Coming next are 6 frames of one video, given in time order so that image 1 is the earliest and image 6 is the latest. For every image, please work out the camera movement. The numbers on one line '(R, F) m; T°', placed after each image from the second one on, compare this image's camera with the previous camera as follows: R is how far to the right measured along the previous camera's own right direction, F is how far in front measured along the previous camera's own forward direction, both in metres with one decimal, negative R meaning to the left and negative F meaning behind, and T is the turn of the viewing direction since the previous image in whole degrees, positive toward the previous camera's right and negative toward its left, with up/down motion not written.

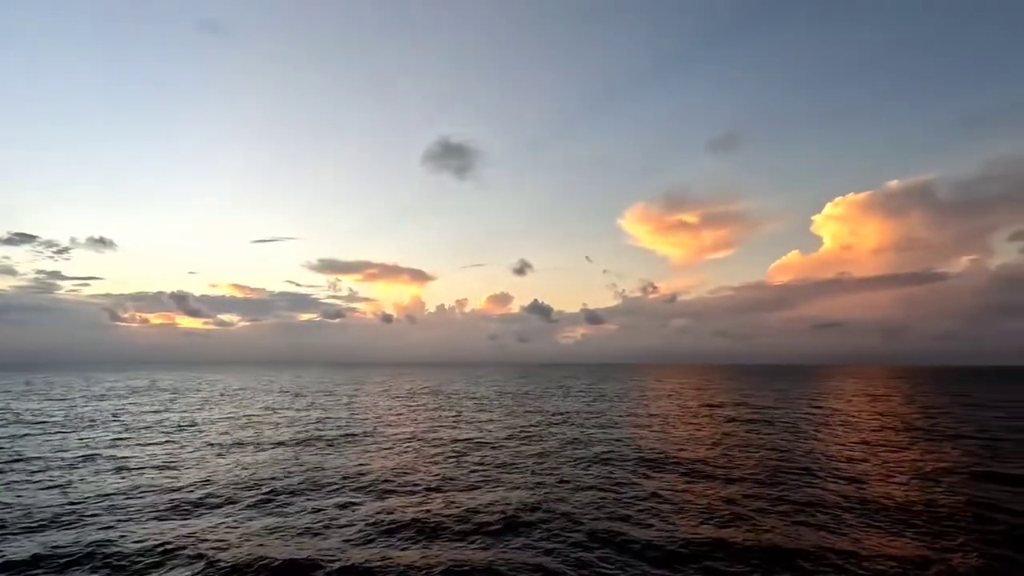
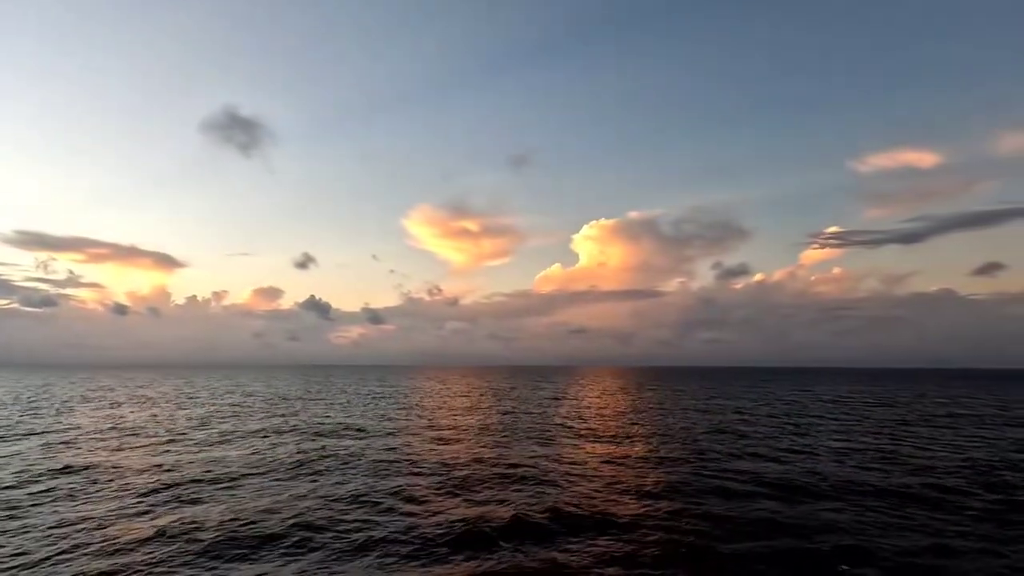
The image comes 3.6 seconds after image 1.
(-8.2, -0.3) m; +24°
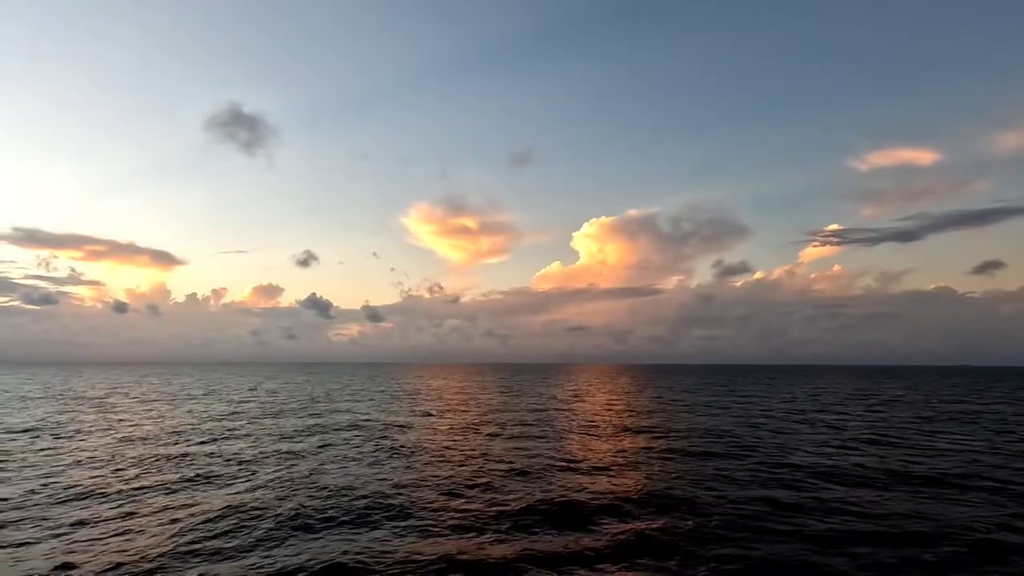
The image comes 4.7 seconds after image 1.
(-2.7, -0.6) m; 0°
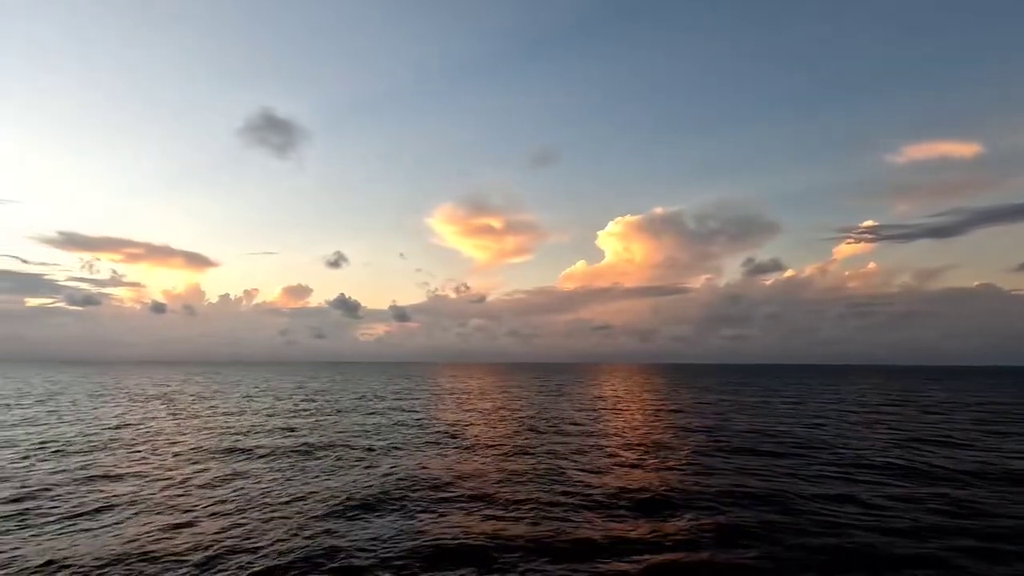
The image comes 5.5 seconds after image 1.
(-2.6, -0.1) m; -3°
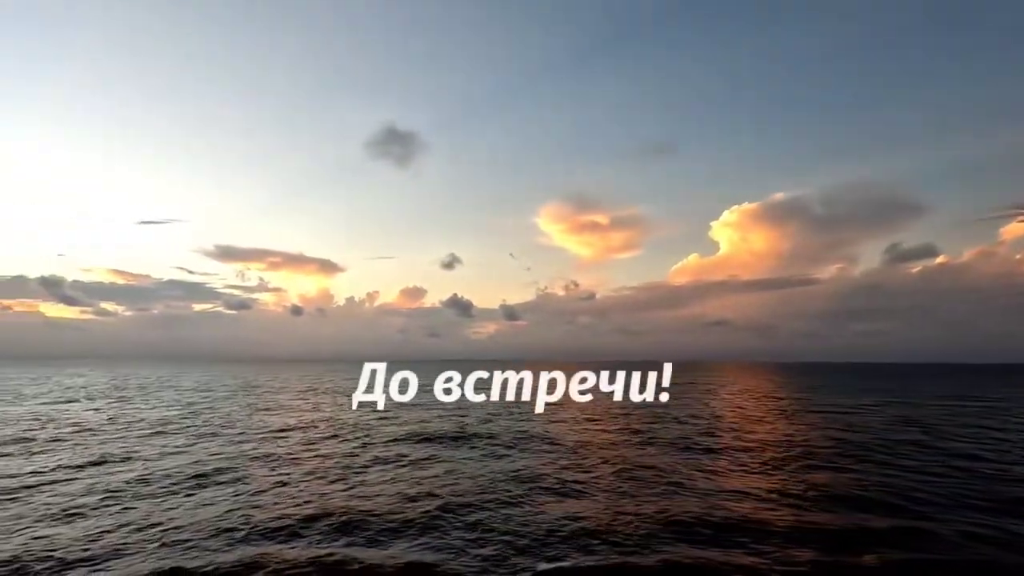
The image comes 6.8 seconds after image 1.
(-4.4, +0.1) m; -12°
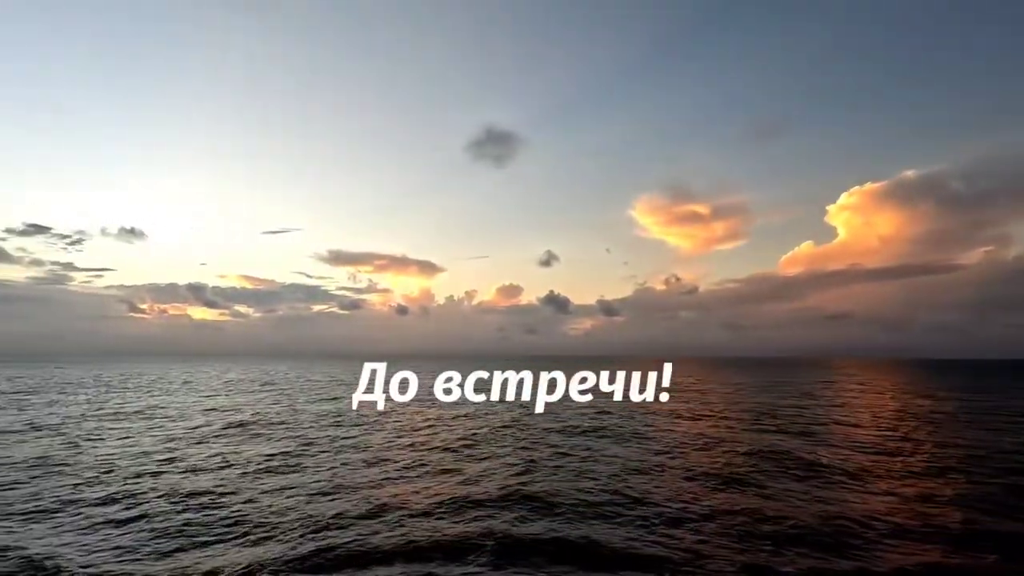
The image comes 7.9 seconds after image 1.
(-4.5, -1.2) m; -11°
